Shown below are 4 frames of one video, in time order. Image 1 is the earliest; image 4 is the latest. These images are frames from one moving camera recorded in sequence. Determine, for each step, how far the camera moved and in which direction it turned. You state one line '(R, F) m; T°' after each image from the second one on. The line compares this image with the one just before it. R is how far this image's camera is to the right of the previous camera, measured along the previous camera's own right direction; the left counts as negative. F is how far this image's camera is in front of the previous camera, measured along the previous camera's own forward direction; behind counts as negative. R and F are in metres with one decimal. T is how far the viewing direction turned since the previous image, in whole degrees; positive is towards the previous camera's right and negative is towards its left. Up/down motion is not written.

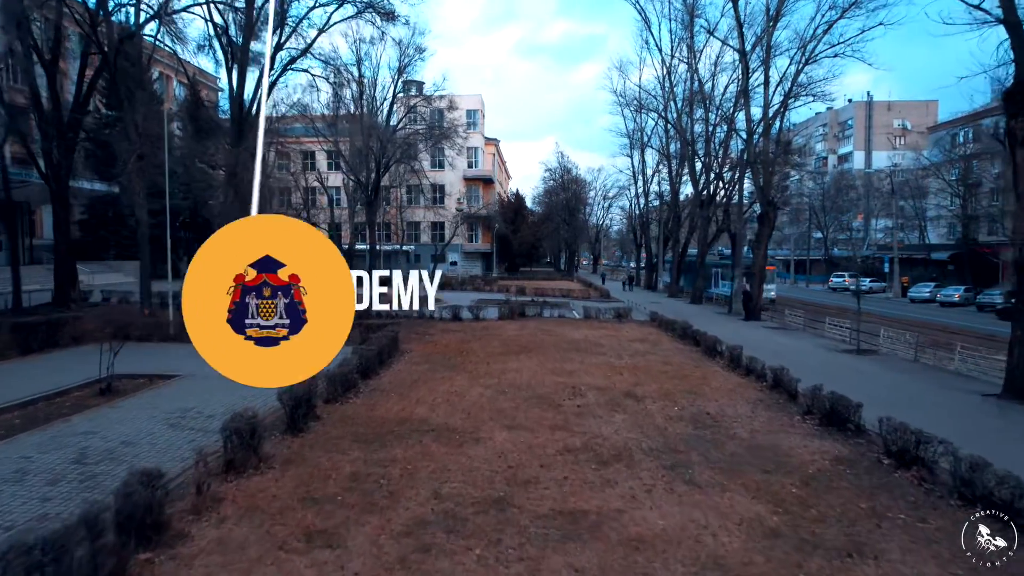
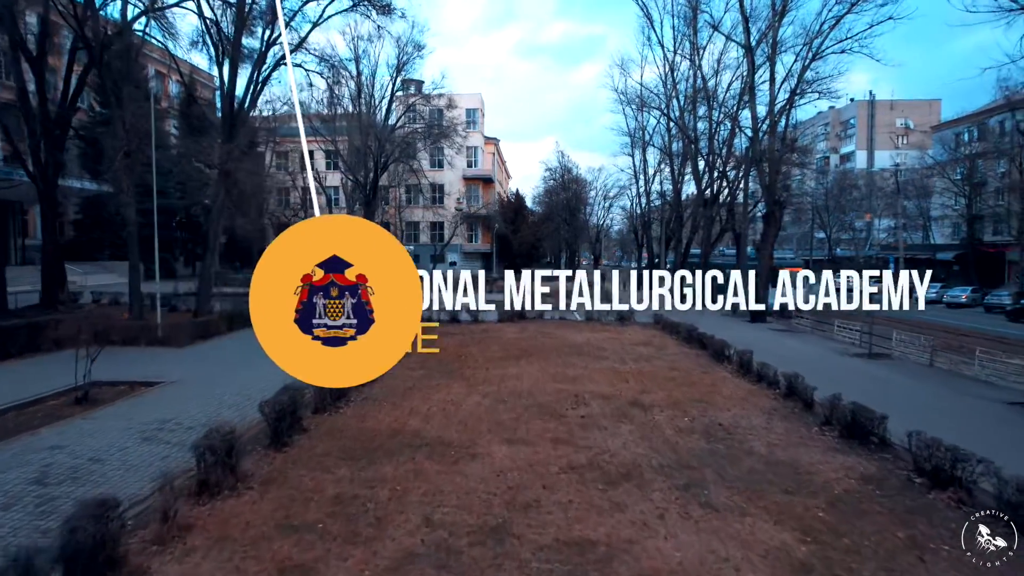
(0.0, +0.6) m; 0°
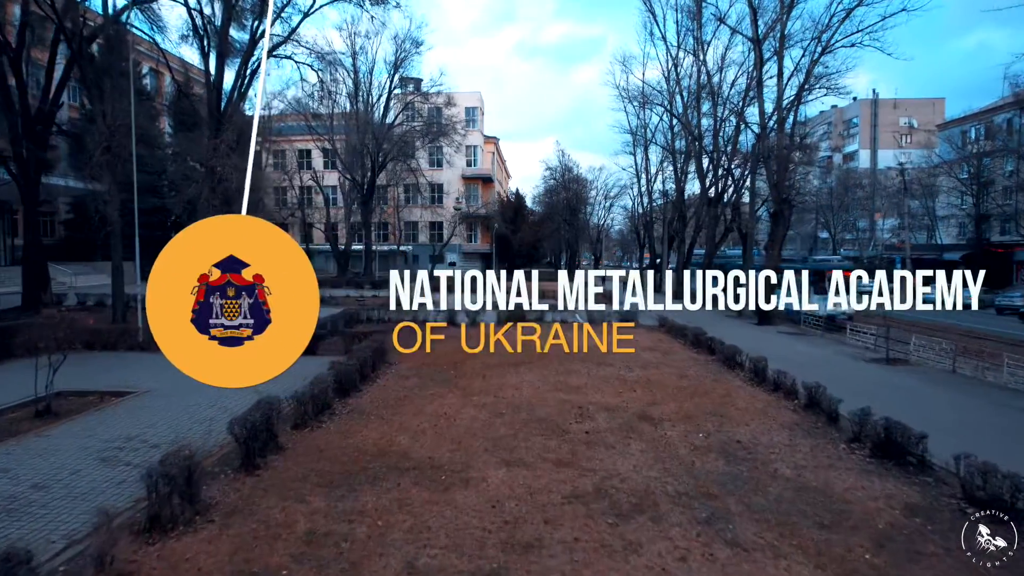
(0.0, +0.8) m; 0°
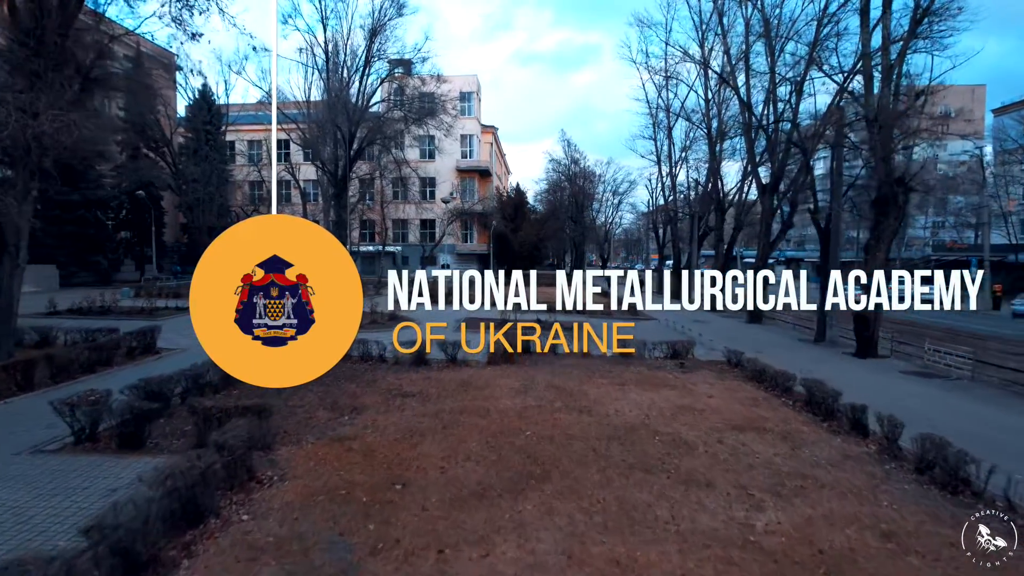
(0.0, +6.6) m; 0°
